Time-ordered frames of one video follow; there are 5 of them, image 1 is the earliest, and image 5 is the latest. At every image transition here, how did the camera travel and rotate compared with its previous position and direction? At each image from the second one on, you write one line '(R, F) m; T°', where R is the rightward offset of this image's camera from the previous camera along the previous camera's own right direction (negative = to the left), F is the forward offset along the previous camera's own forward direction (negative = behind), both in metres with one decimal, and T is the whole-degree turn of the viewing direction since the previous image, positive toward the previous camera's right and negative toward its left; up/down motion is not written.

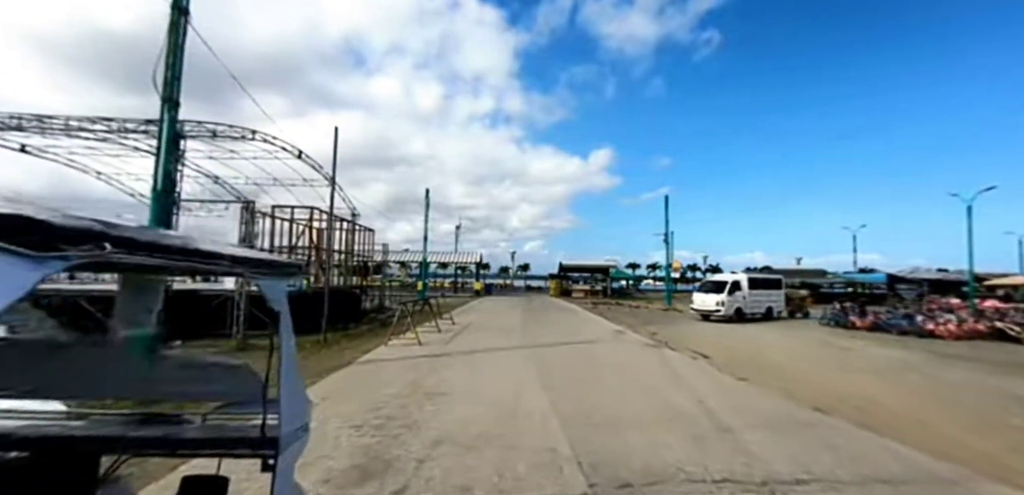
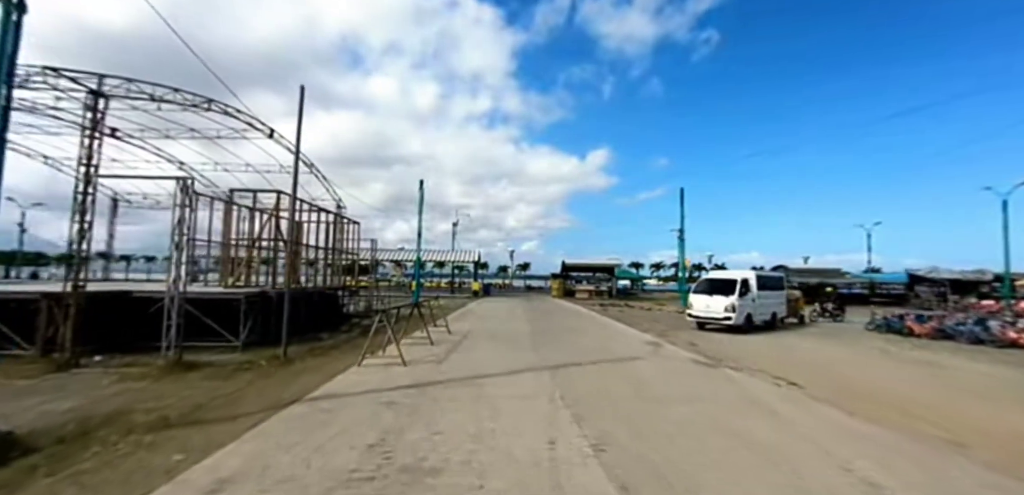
(-0.4, +3.3) m; 0°
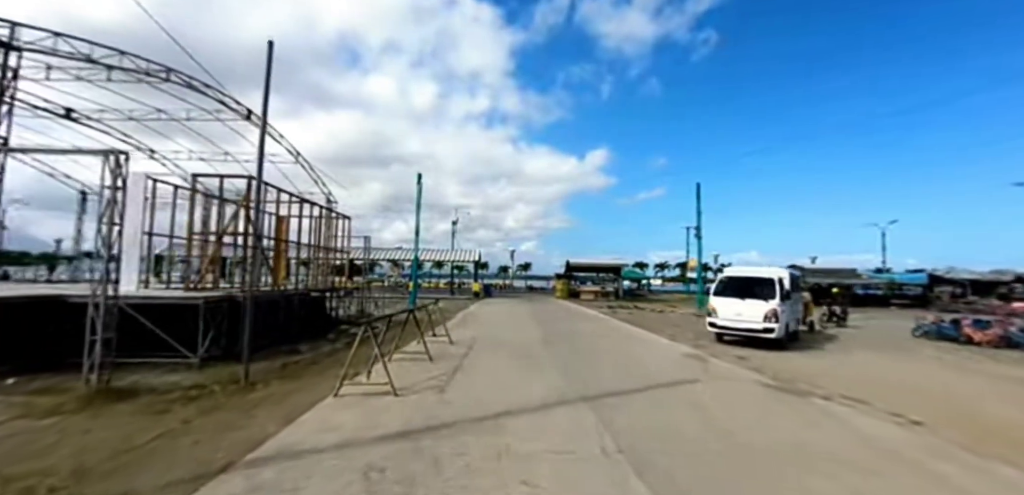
(-0.5, +2.4) m; 0°
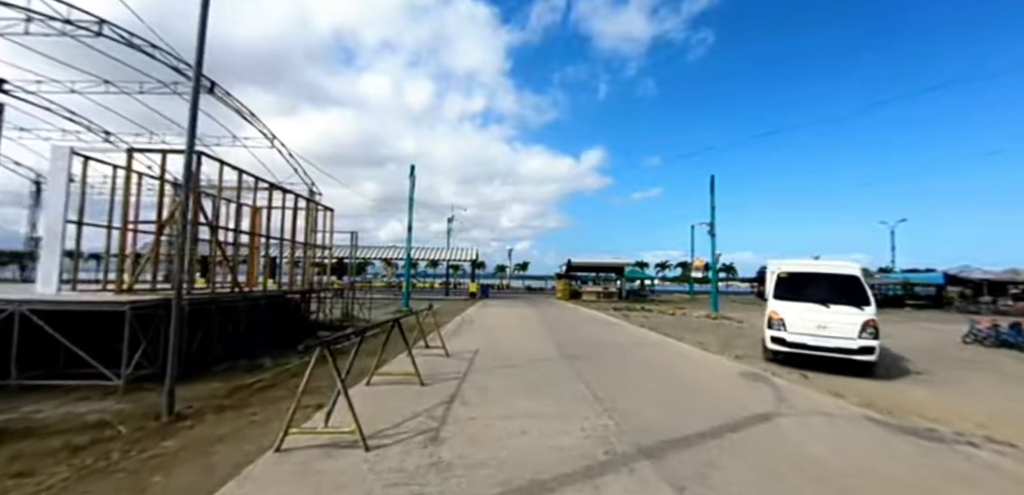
(-0.4, +2.5) m; +1°
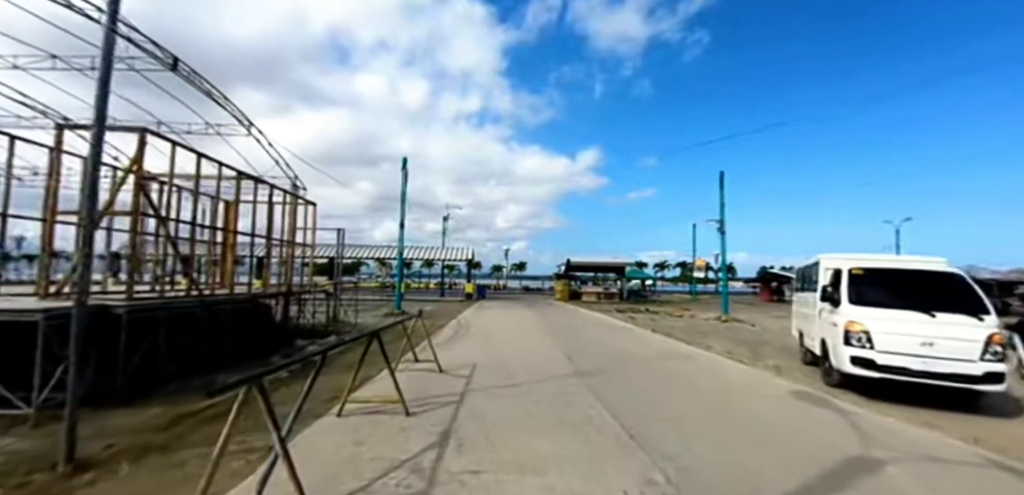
(-0.2, +1.7) m; +1°
